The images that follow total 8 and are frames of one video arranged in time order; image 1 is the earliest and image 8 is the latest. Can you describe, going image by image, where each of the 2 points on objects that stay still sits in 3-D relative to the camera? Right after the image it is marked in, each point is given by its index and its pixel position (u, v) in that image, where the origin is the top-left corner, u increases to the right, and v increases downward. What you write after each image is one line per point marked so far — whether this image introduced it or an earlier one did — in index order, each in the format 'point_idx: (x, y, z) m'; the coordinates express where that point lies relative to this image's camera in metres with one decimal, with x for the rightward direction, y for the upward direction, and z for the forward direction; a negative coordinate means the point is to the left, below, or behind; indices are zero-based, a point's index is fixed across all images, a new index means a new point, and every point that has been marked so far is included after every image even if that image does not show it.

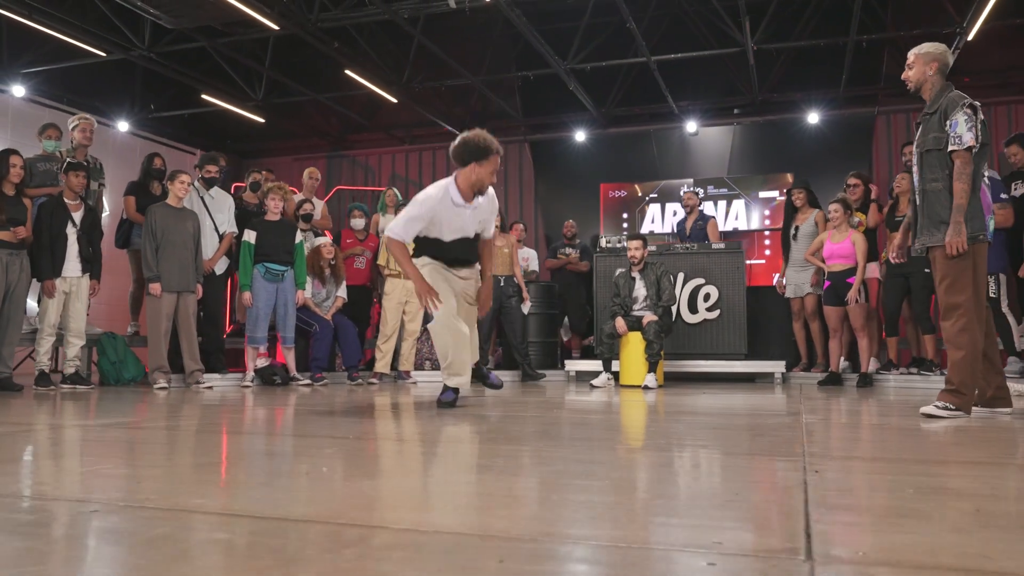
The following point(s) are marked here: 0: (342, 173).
0: (-2.2, +1.5, +10.9) m
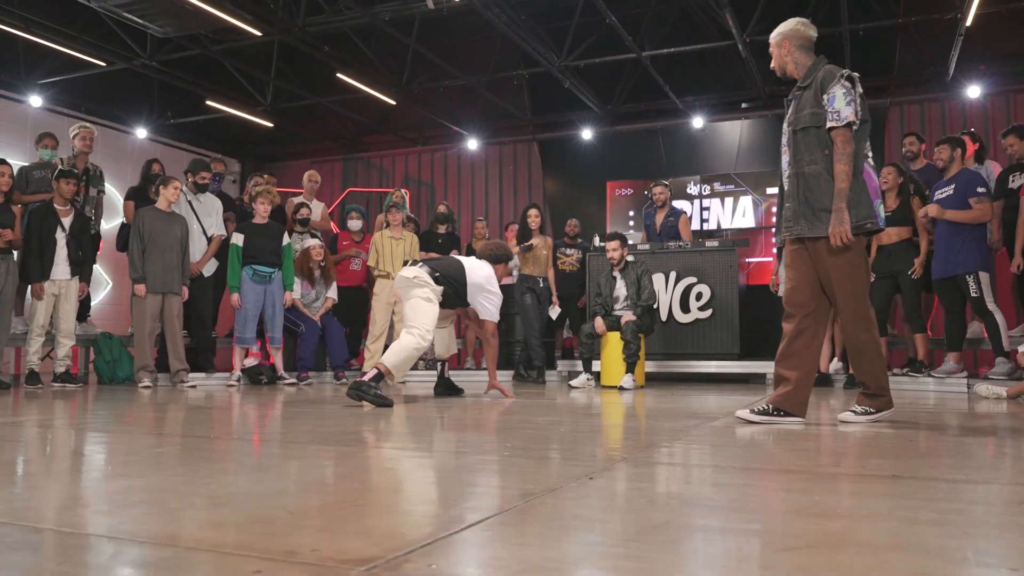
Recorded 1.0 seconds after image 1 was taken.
0: (-2.0, +1.5, +11.0) m
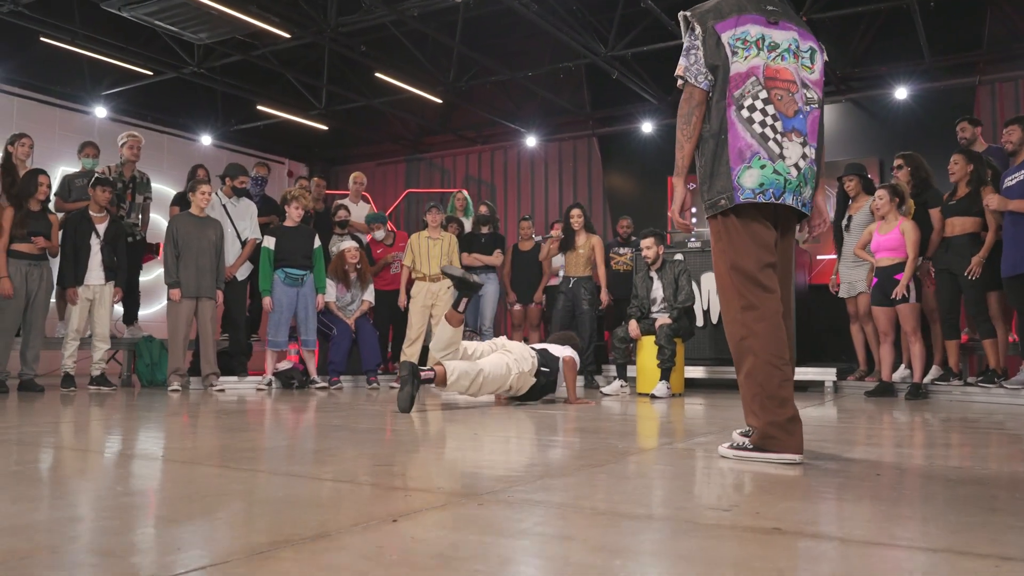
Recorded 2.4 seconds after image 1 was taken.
0: (-1.2, +1.5, +11.0) m
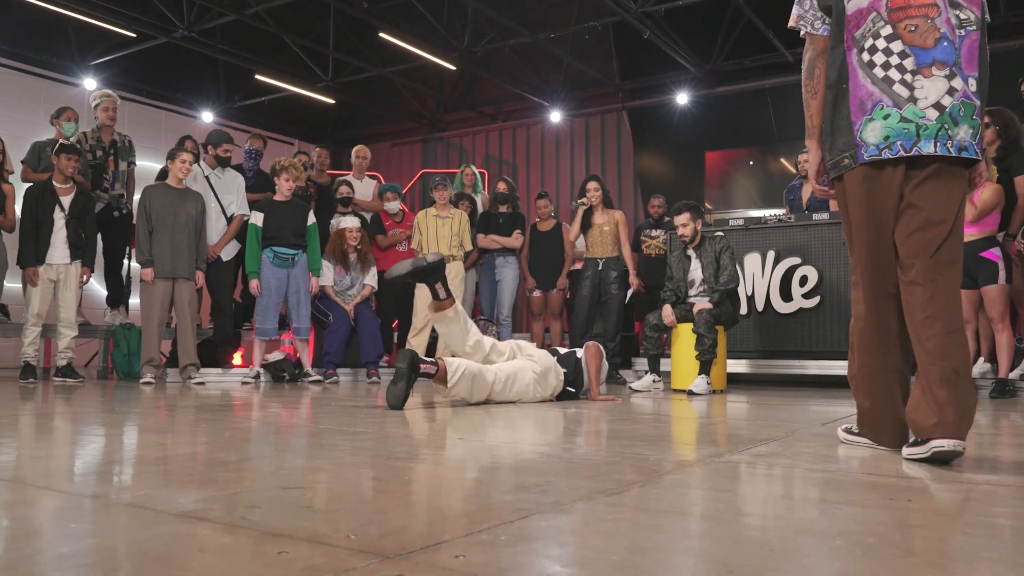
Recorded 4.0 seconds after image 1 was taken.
0: (-0.9, +1.6, +10.3) m
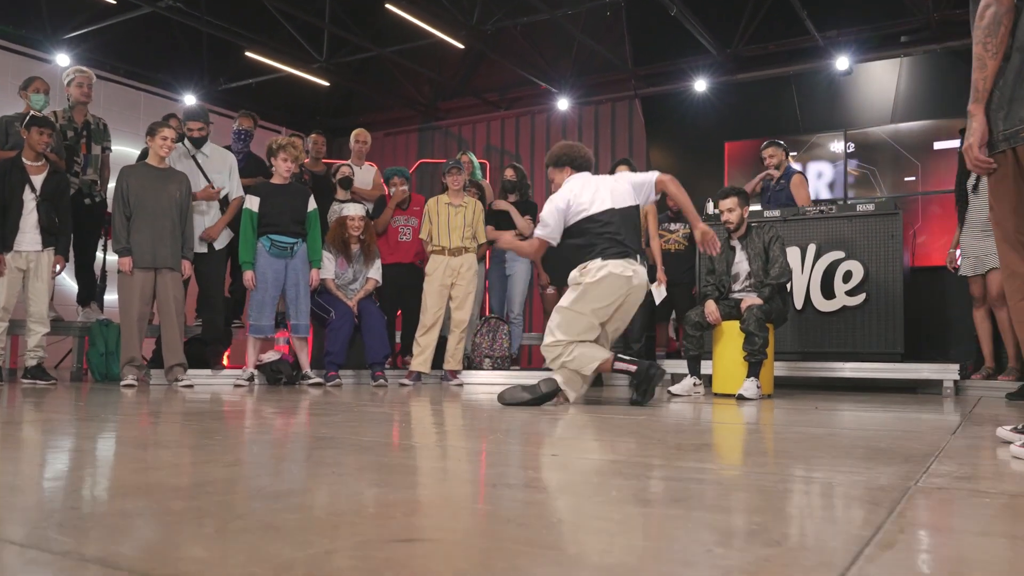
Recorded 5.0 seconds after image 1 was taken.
0: (-0.9, +1.6, +9.7) m
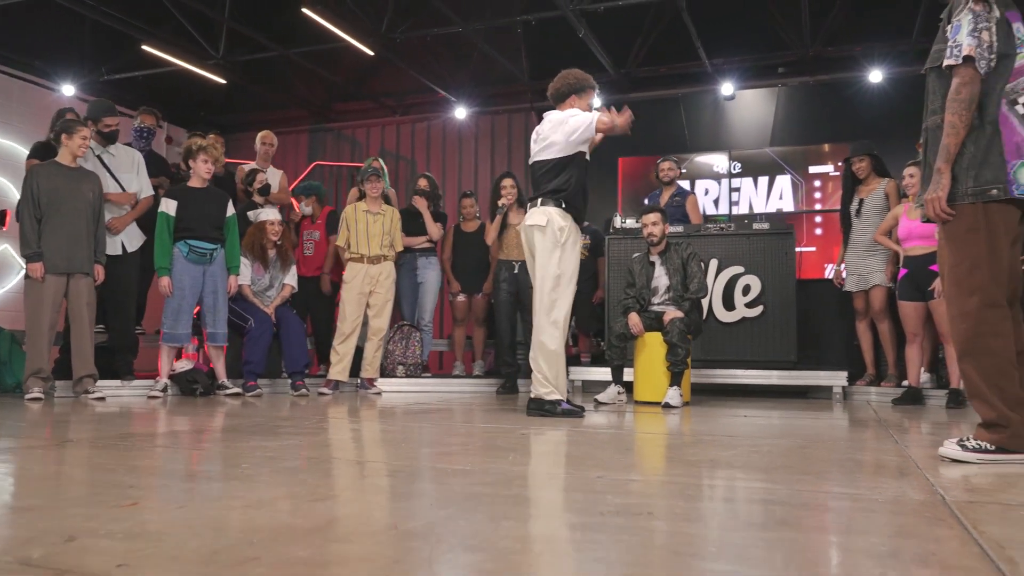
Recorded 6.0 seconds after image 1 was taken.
0: (-2.1, +1.6, +9.6) m
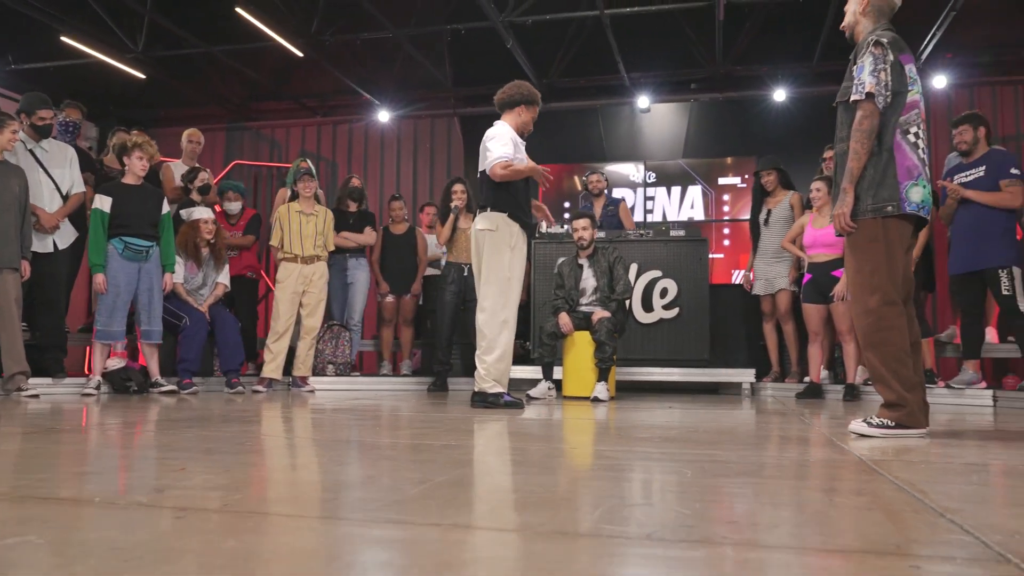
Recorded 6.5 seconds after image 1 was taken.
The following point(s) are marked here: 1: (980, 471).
0: (-3.0, +1.6, +9.5) m
1: (+1.2, -0.5, +2.1) m
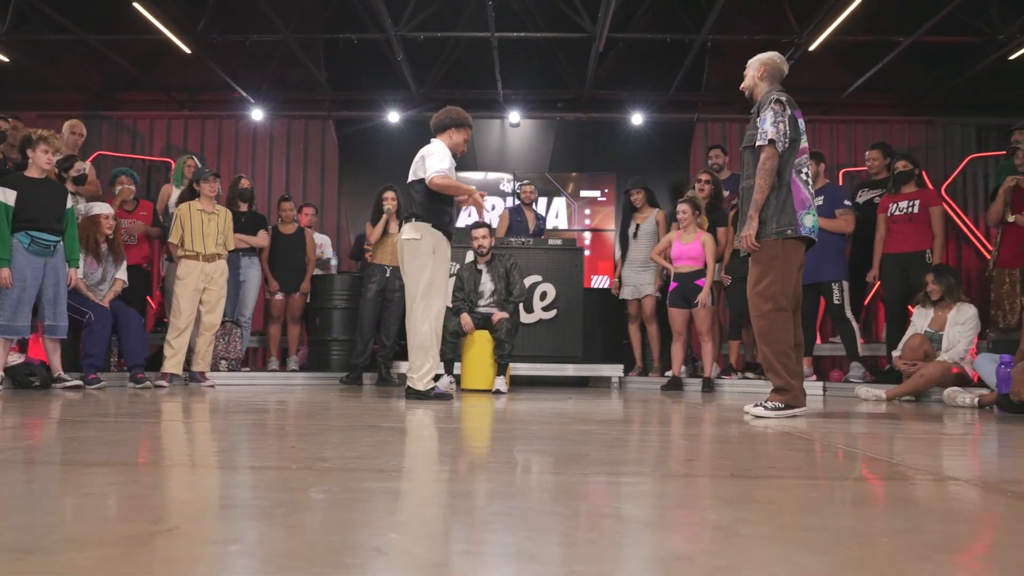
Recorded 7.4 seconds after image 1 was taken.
0: (-4.4, +1.6, +9.2) m
1: (+1.1, -0.5, +2.8) m
